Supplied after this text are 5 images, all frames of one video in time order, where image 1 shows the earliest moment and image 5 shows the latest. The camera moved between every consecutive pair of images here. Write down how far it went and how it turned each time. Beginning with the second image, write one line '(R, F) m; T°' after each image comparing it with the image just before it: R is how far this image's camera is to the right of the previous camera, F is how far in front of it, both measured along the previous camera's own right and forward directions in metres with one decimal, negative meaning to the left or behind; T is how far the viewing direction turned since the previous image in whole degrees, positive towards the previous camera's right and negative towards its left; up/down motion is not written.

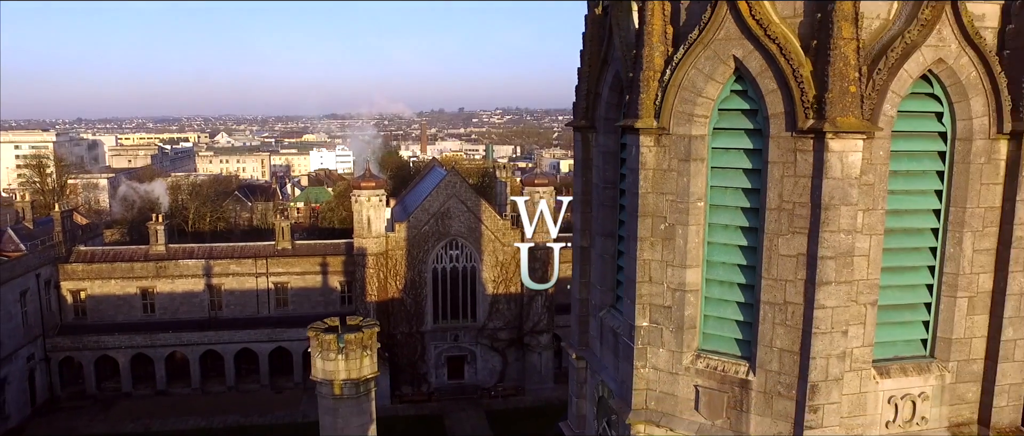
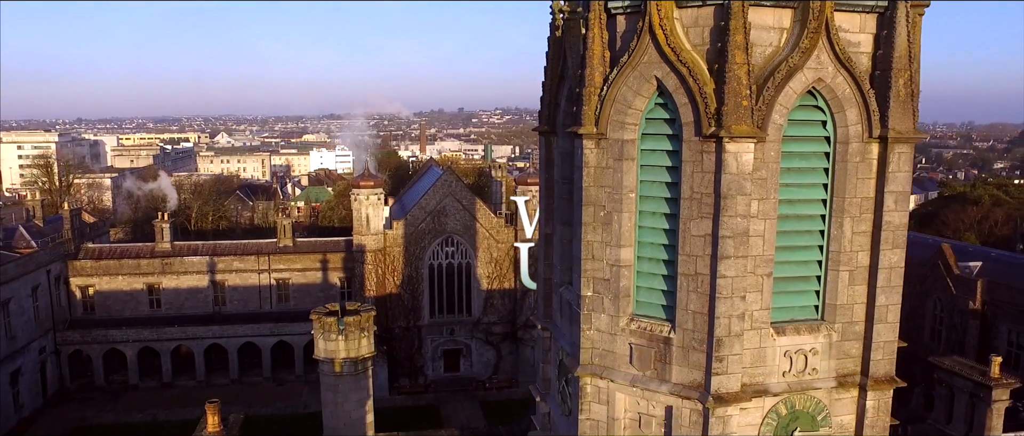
(+0.3, -1.1) m; 0°
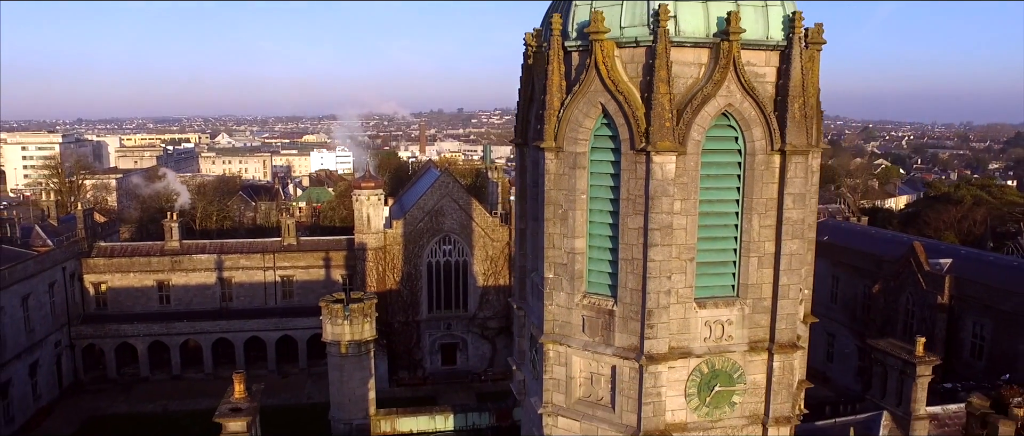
(+0.3, -1.5) m; 0°
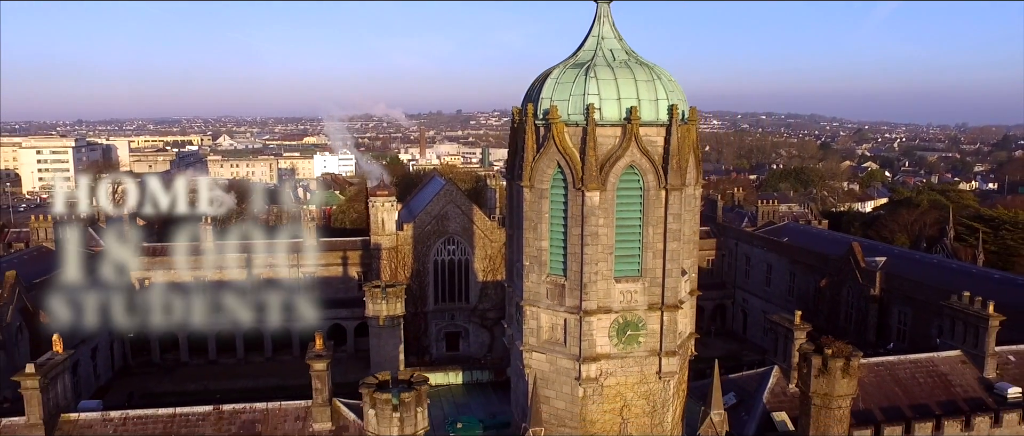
(+0.1, -4.8) m; 0°
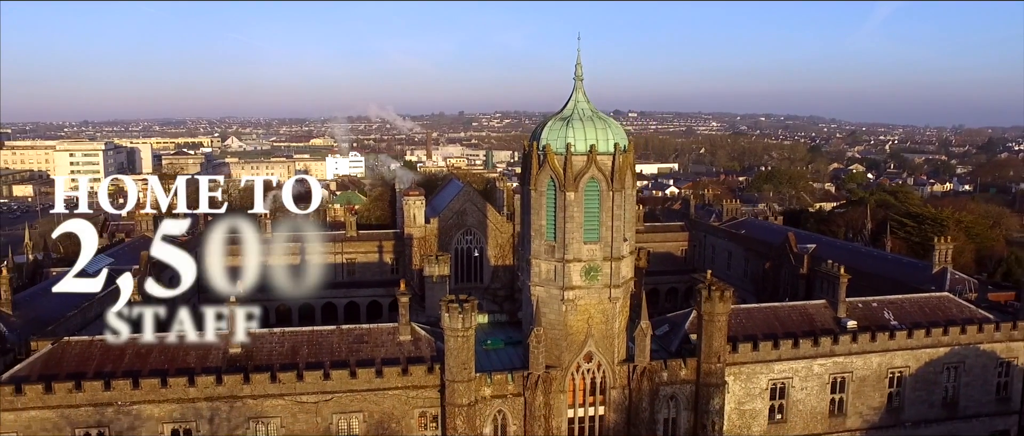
(-0.3, -8.9) m; 0°
